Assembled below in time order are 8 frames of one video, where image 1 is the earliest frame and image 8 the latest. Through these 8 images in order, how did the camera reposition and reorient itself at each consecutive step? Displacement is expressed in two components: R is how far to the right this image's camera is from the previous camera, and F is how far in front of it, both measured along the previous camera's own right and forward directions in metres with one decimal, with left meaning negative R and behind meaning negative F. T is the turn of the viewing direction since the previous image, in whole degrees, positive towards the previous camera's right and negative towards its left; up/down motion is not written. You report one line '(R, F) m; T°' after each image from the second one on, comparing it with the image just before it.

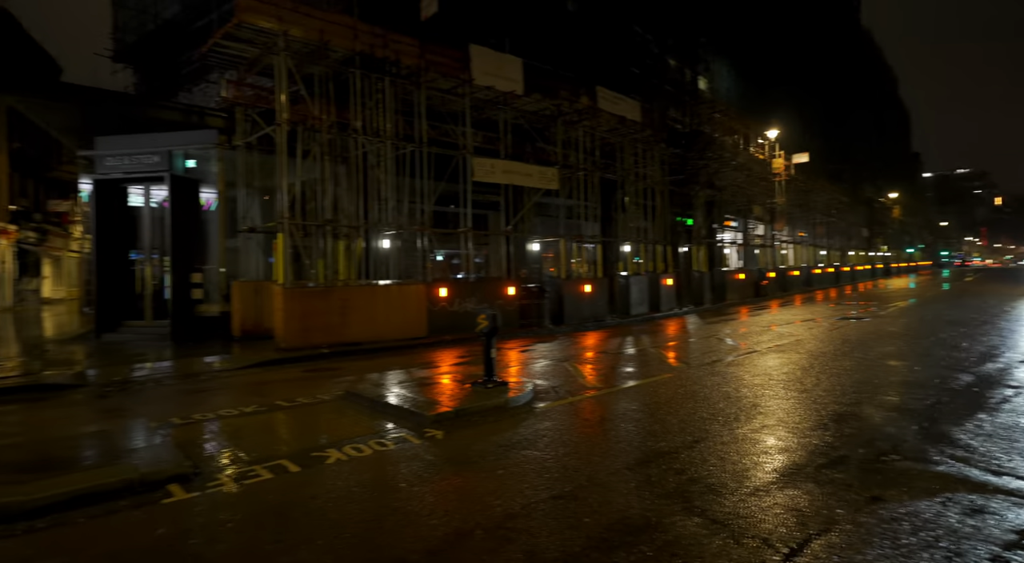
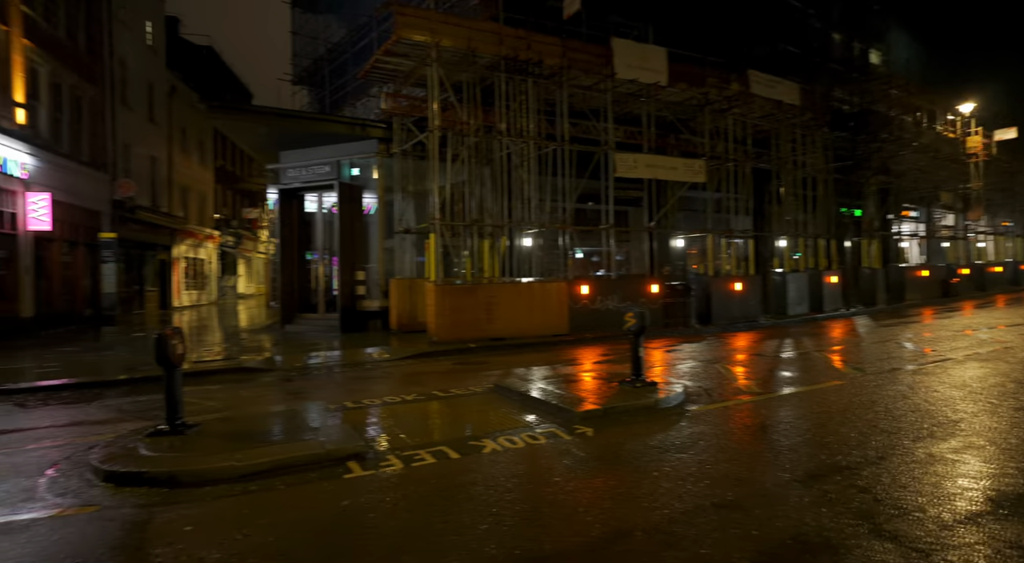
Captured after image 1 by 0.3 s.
(0.0, +0.1) m; -11°
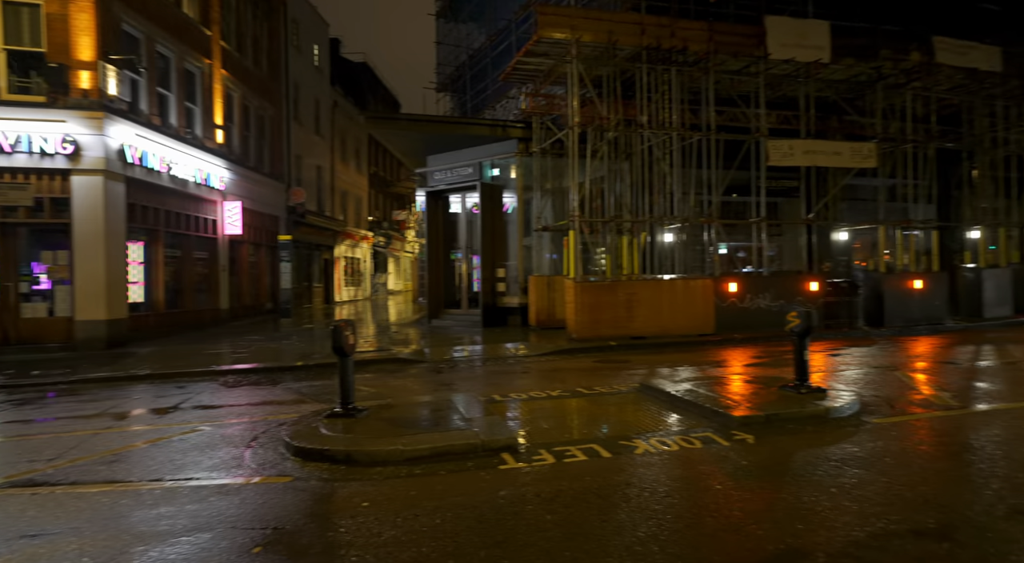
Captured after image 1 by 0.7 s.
(-0.1, +0.1) m; -10°
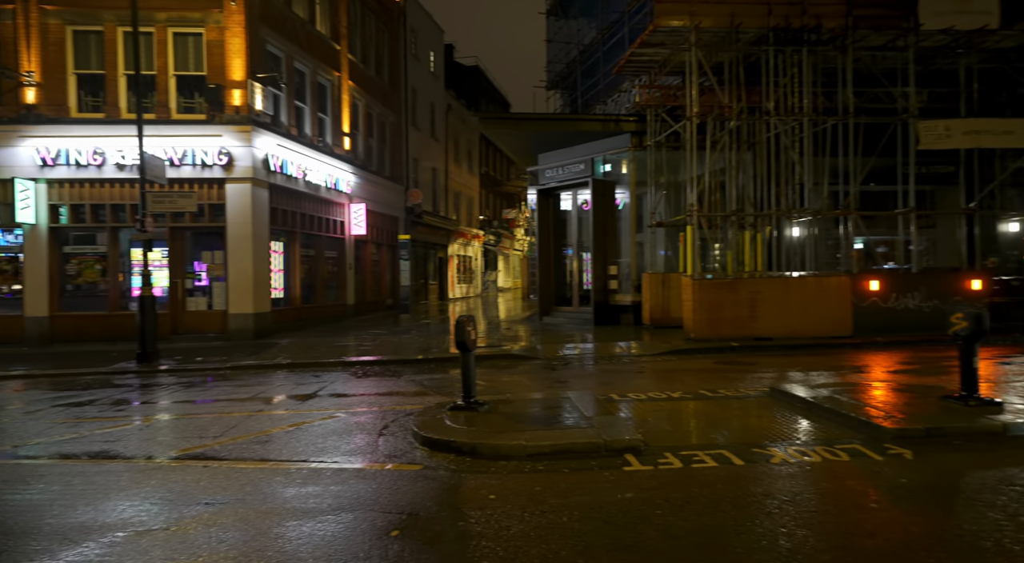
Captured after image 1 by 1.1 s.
(-0.2, +0.1) m; -8°
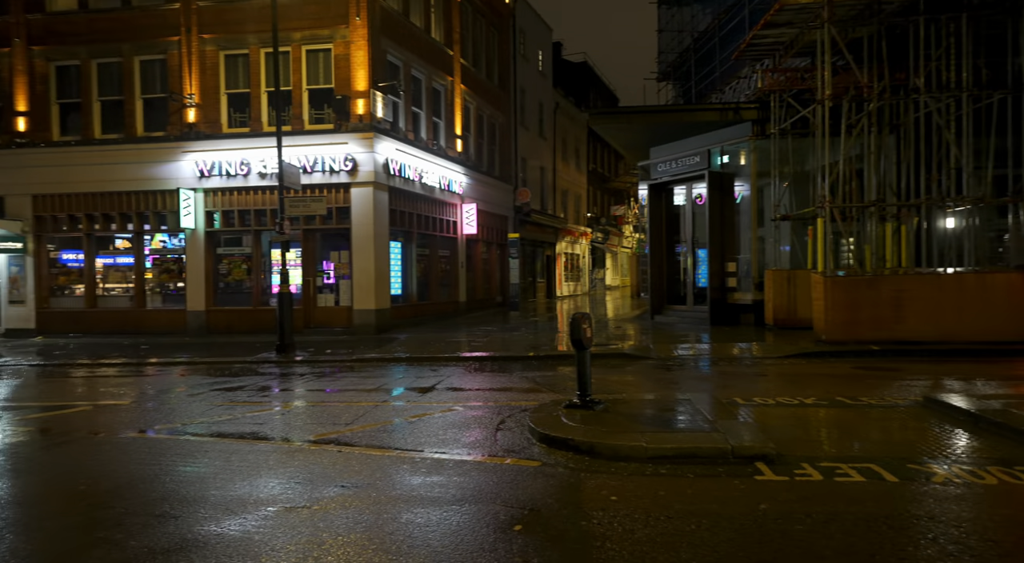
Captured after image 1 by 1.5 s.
(0.0, -0.4) m; -8°
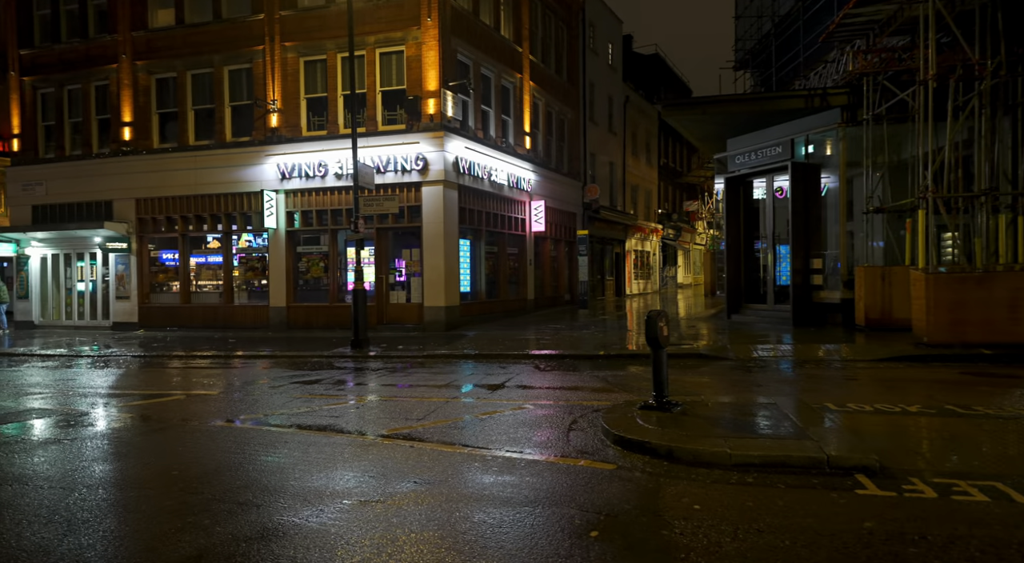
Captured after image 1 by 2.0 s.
(-0.1, +0.1) m; -5°
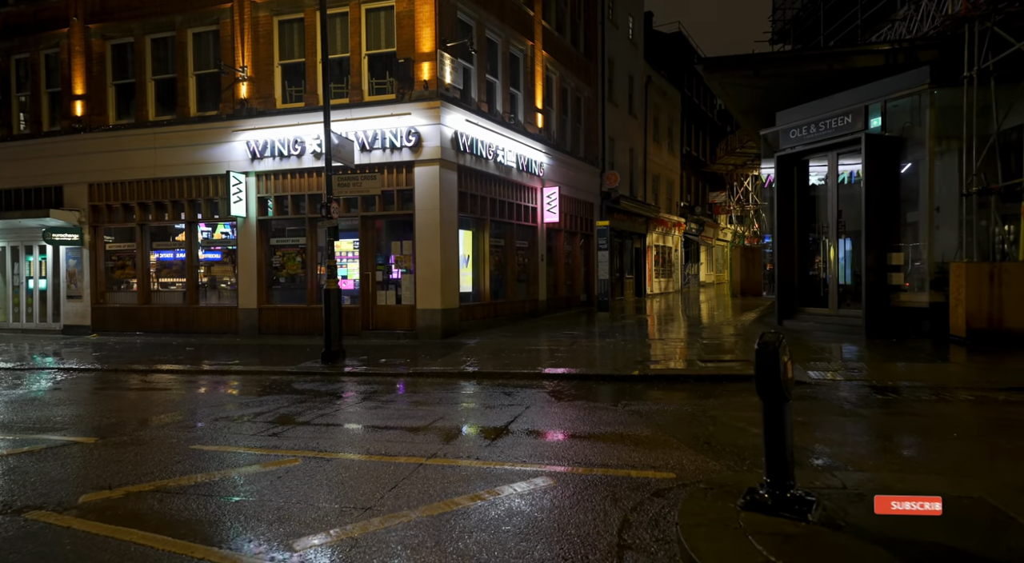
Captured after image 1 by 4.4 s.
(0.0, +3.3) m; -1°
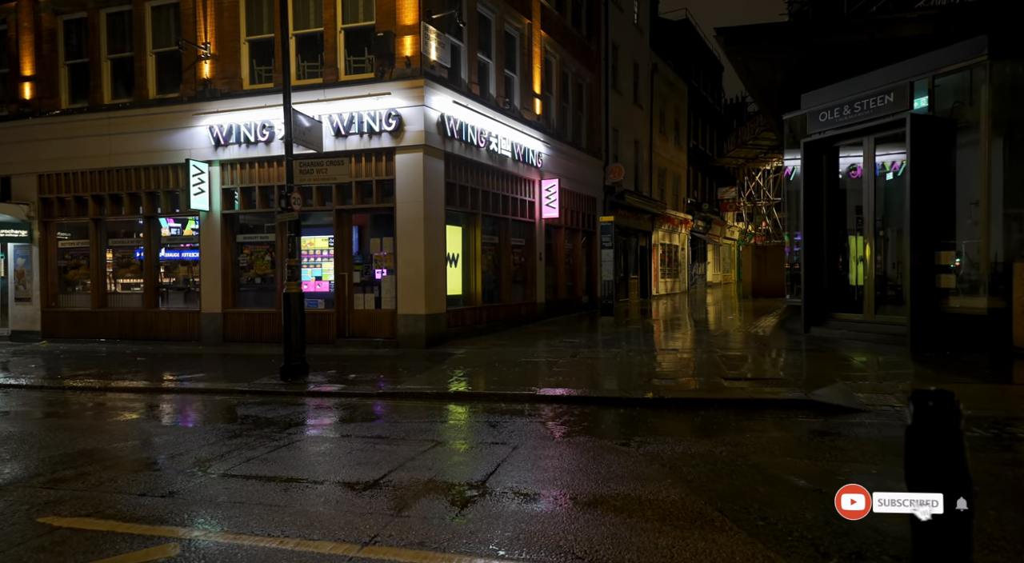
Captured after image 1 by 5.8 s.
(+0.2, +2.0) m; 0°
